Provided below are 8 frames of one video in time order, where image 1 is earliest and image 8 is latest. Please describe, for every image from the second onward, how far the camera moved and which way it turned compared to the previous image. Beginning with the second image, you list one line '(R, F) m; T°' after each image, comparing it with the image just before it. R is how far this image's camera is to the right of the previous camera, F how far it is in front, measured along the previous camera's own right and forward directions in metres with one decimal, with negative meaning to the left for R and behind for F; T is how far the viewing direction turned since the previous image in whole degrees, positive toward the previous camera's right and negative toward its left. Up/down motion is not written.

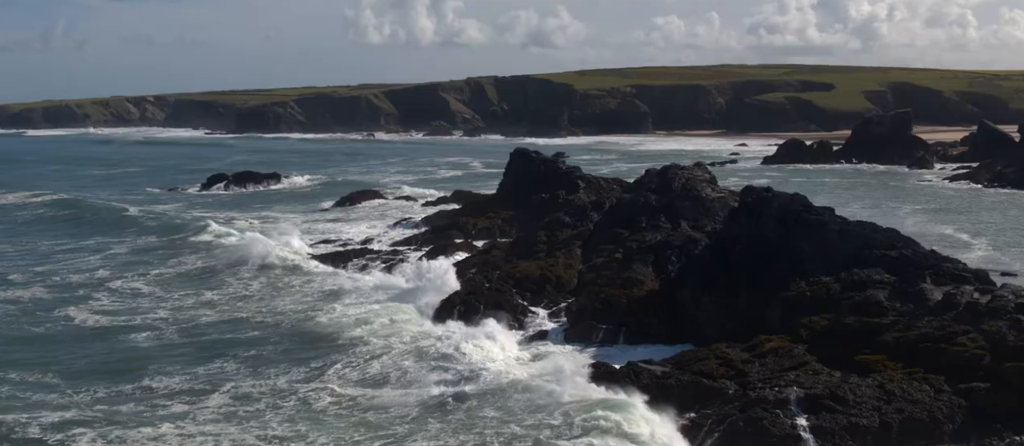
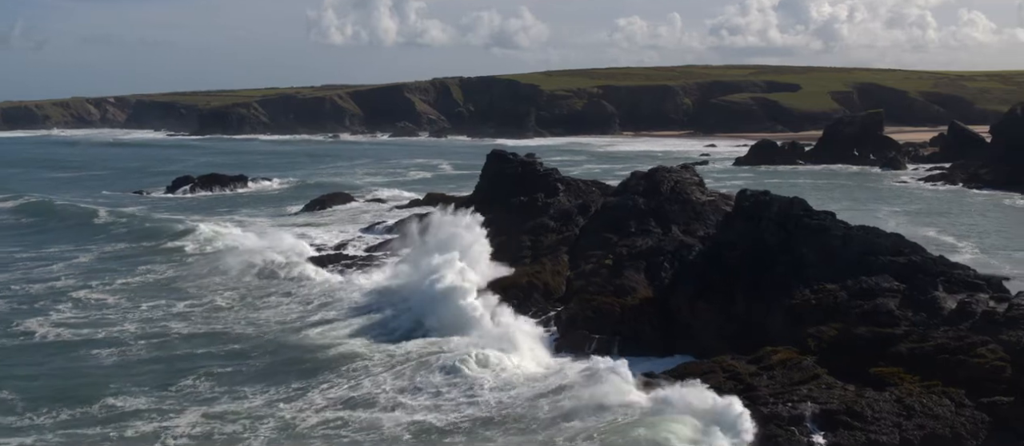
(-0.4, +0.8) m; +2°
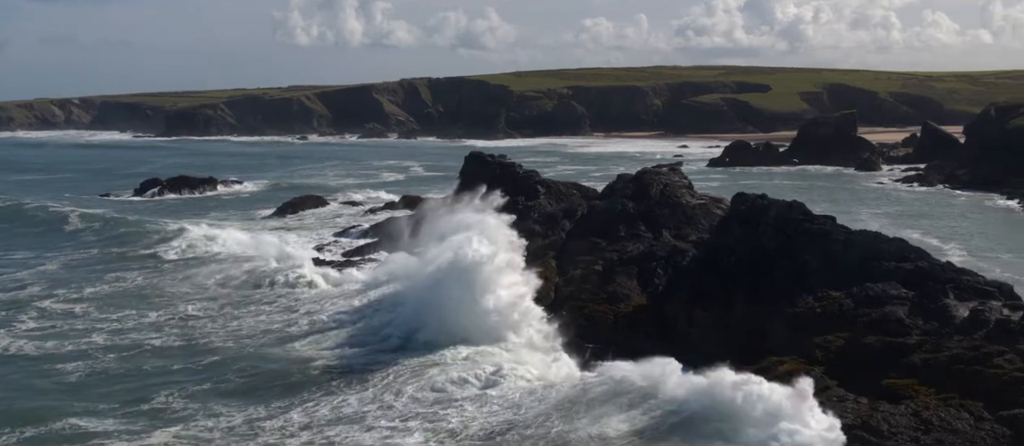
(-0.3, +0.7) m; +2°
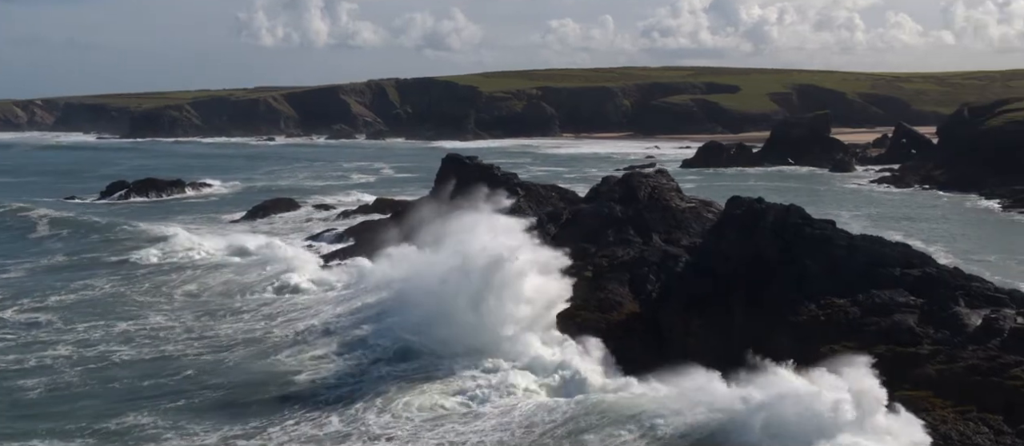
(-0.3, +0.7) m; +2°
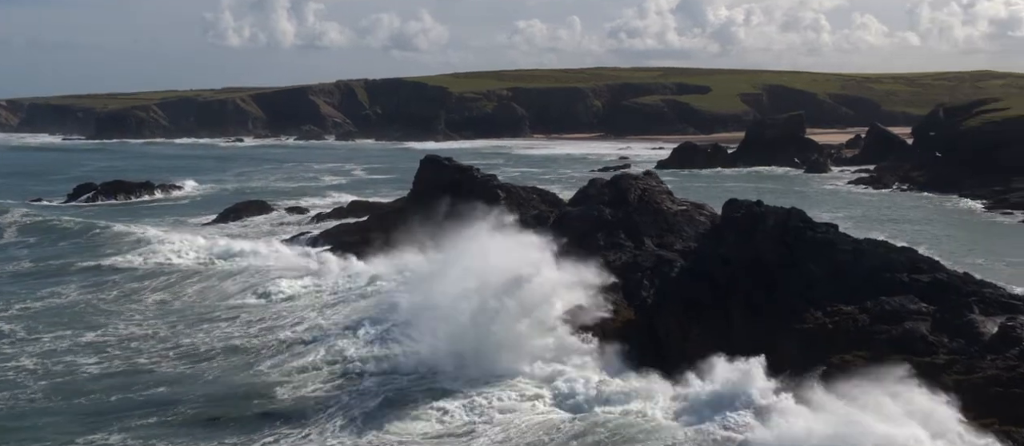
(-0.3, +0.7) m; +2°
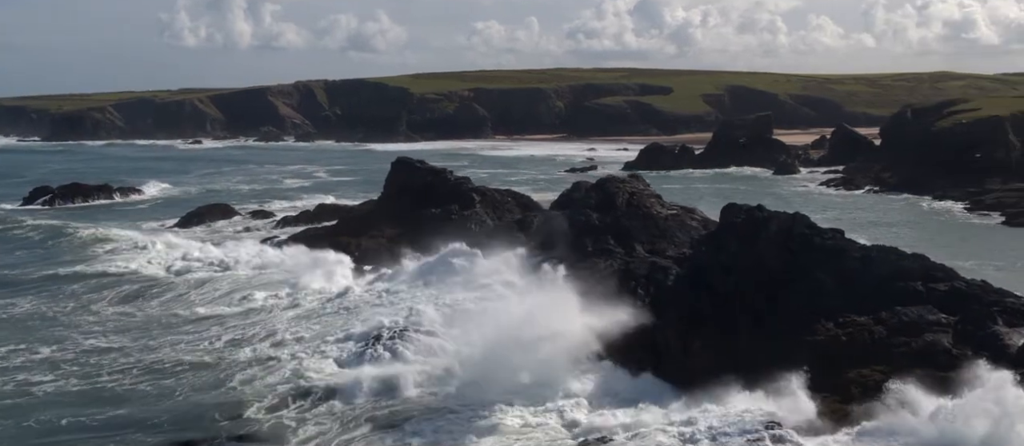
(-0.4, +0.9) m; +2°
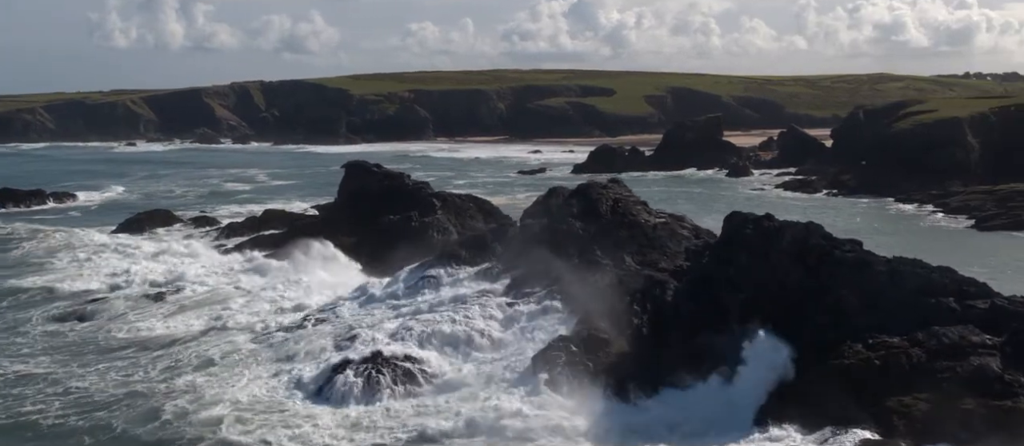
(-0.7, +1.5) m; +3°
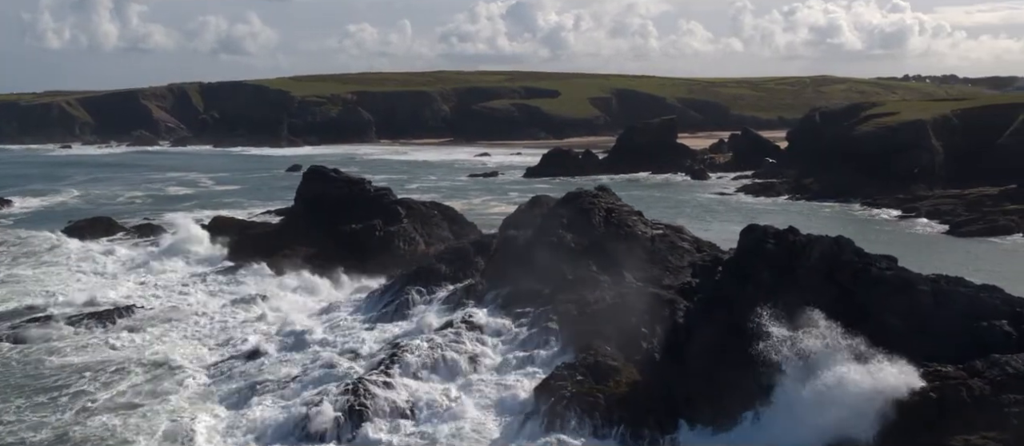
(-0.7, +1.4) m; +3°
